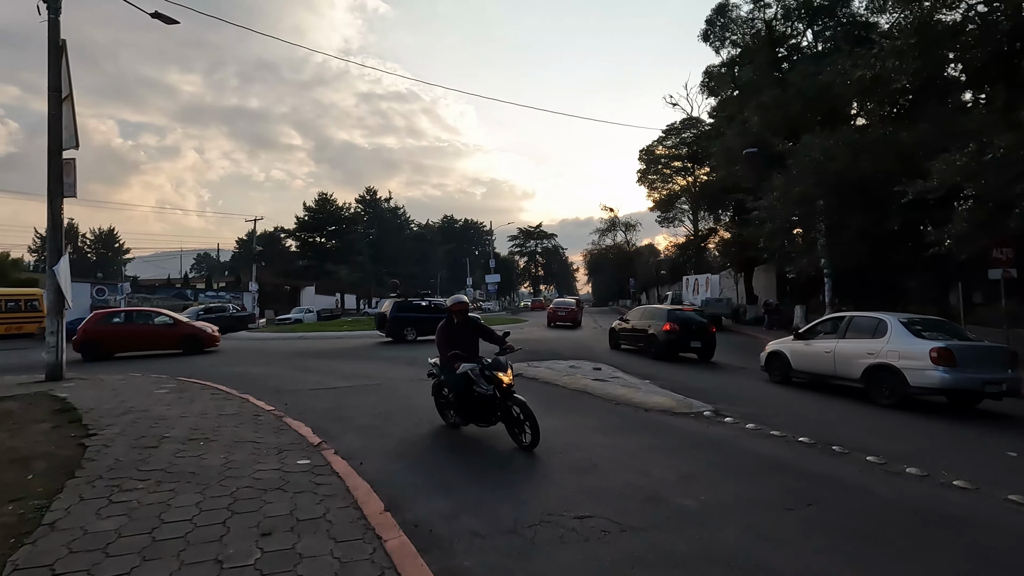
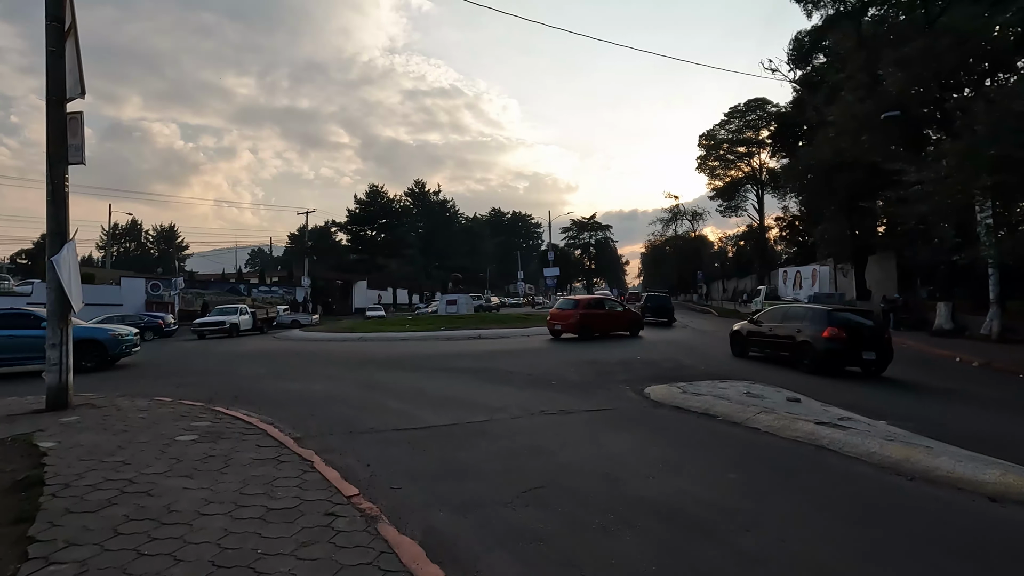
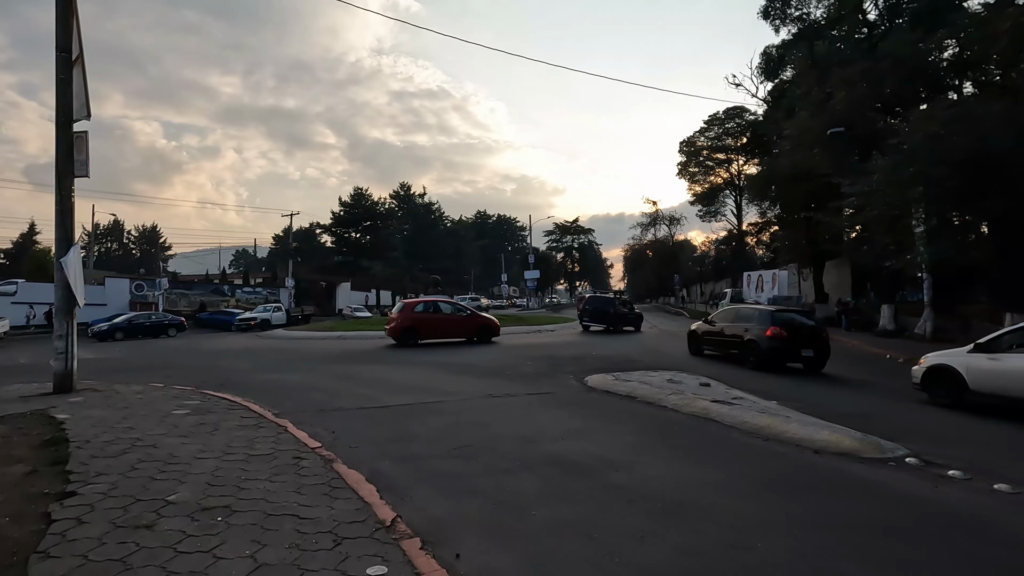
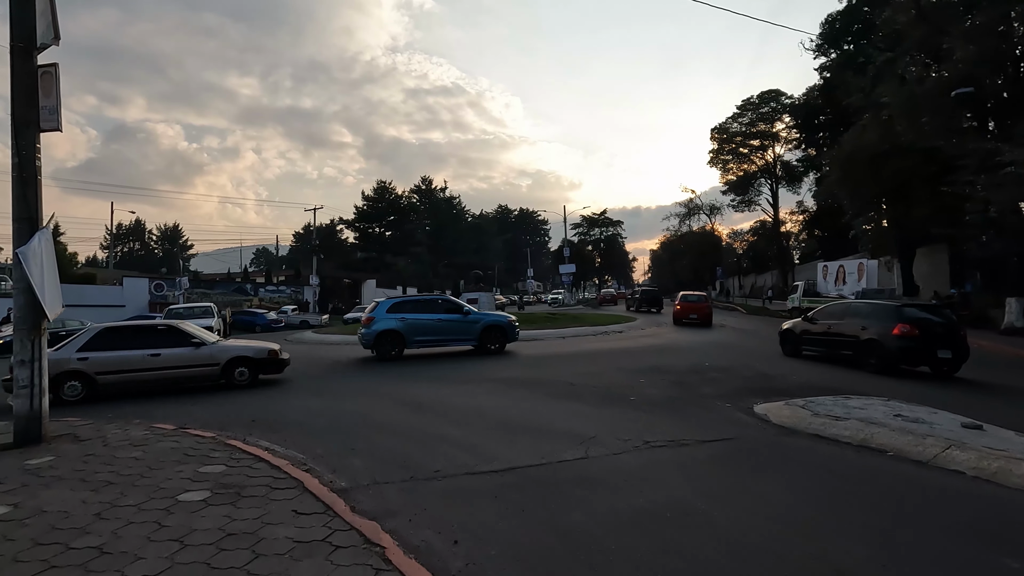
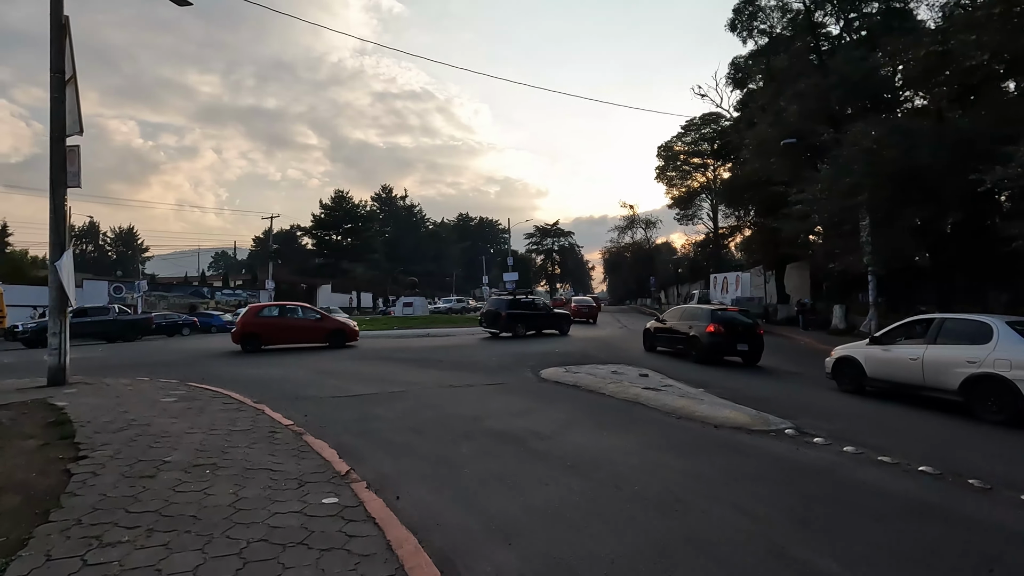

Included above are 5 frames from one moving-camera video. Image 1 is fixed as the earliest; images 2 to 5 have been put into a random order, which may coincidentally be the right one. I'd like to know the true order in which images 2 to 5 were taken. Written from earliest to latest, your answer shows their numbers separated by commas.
5, 3, 2, 4
